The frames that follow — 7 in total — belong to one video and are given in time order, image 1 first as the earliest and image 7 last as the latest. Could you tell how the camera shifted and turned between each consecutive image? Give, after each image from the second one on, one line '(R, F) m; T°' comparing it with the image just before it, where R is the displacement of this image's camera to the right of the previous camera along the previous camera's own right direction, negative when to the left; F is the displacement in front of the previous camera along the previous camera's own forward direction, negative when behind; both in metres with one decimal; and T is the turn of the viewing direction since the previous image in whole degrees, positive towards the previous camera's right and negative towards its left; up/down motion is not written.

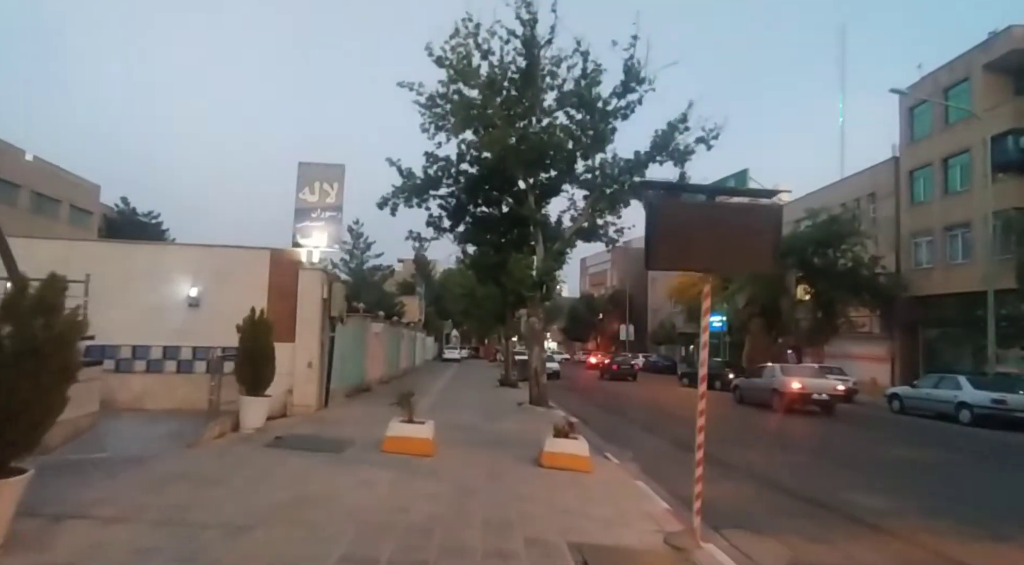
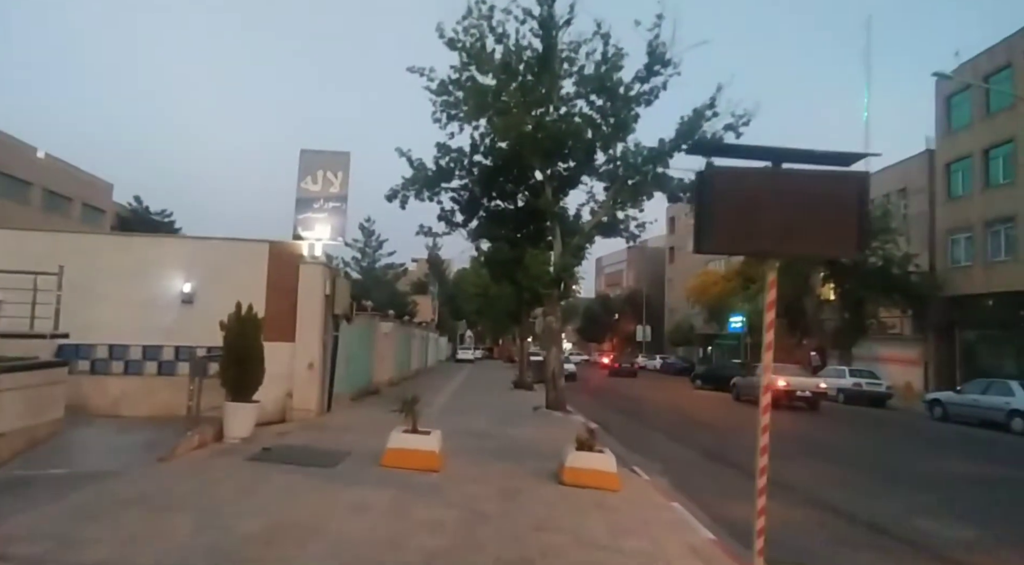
(0.0, +1.1) m; -1°
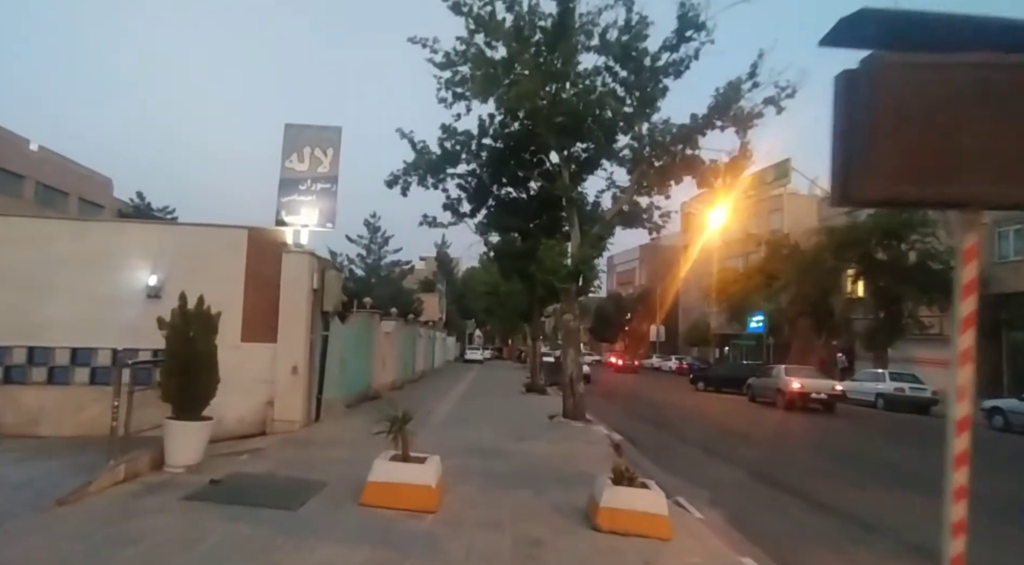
(-0.1, +1.9) m; -1°
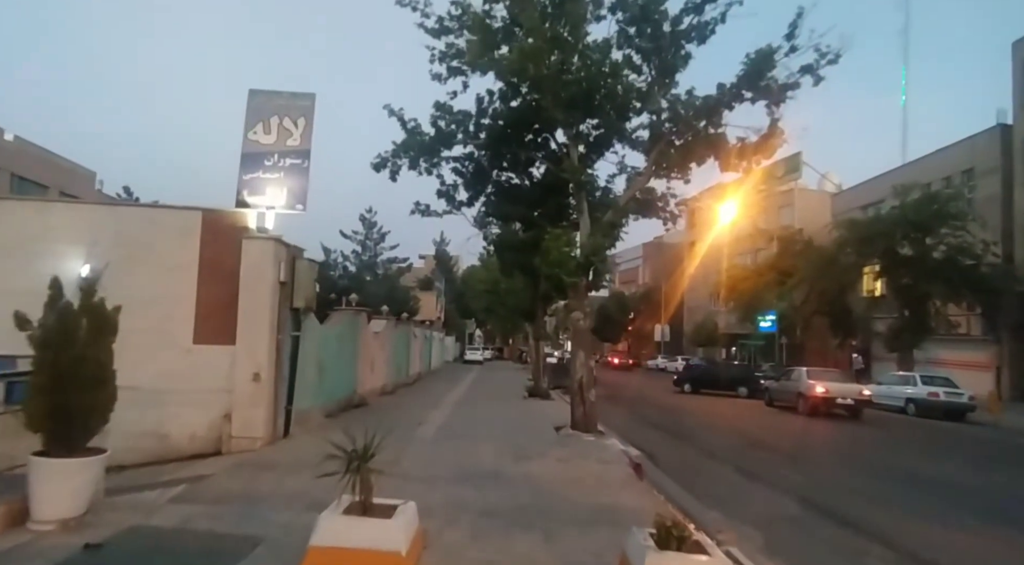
(0.0, +1.9) m; 0°
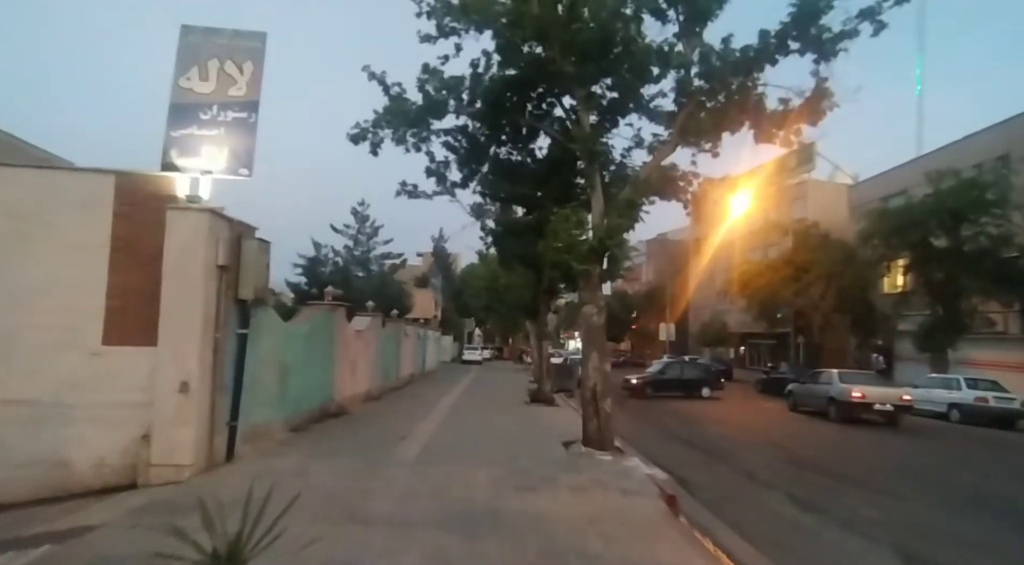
(0.0, +2.3) m; 0°
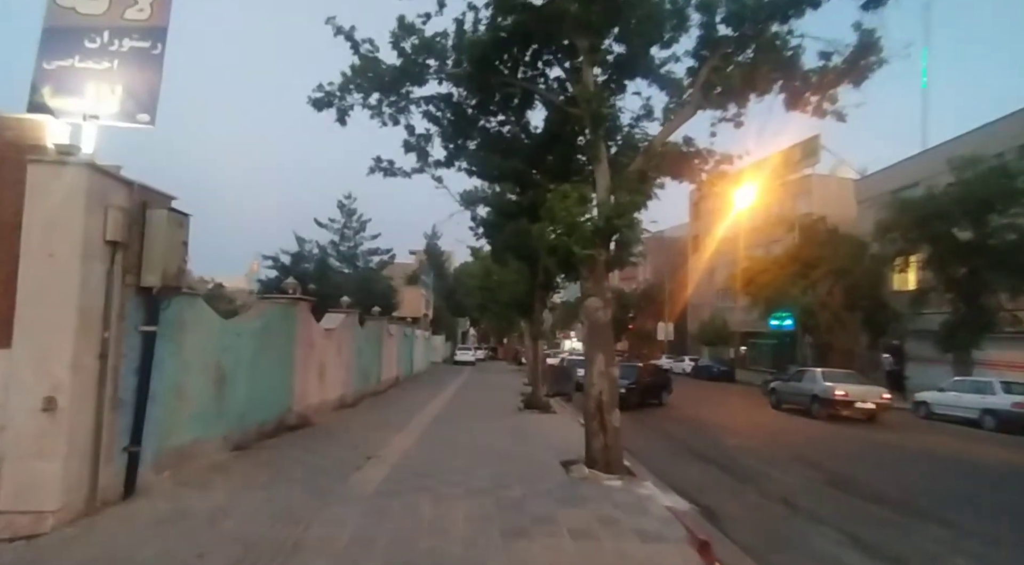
(+0.1, +2.0) m; 0°
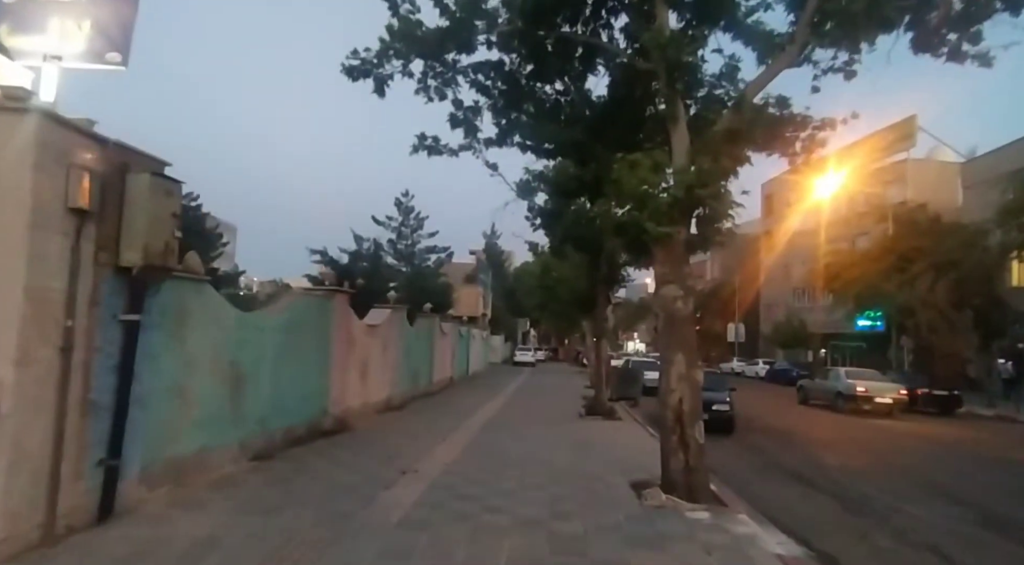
(0.0, +1.6) m; -6°
